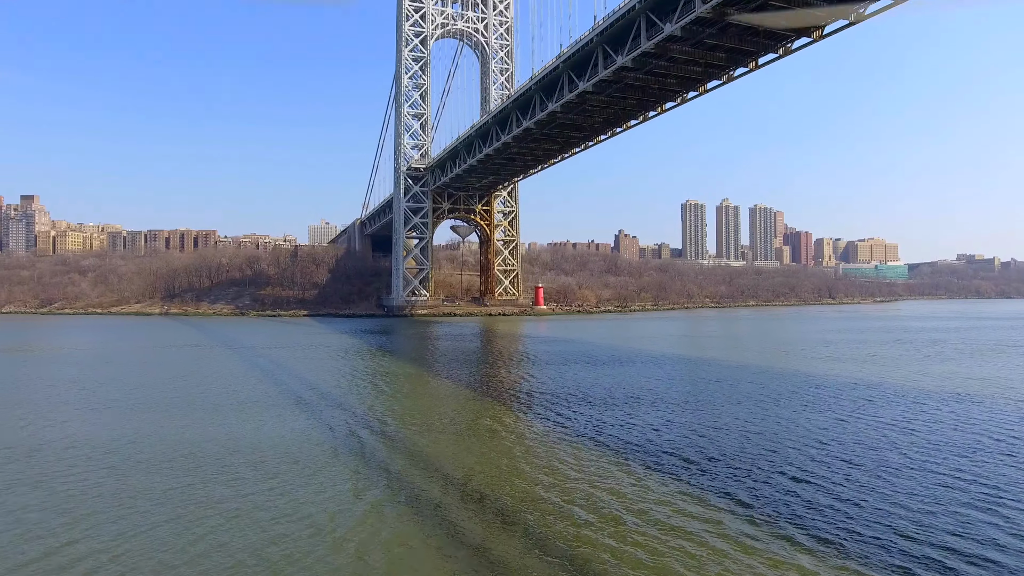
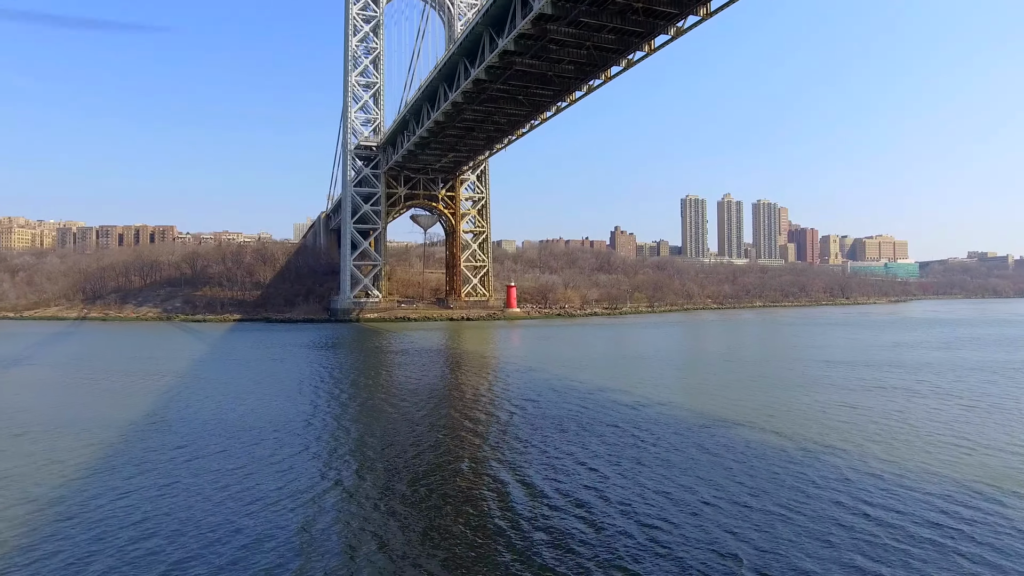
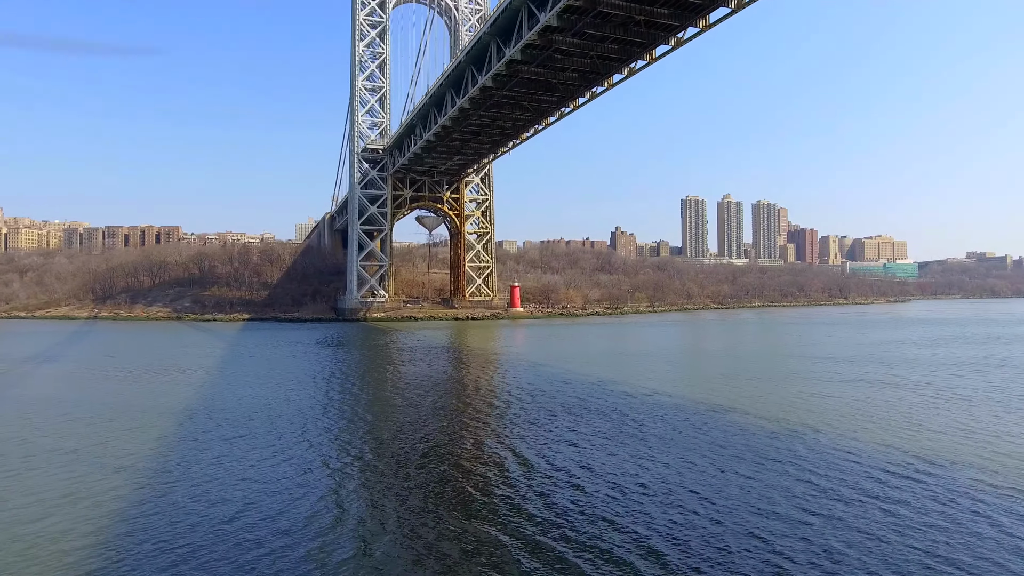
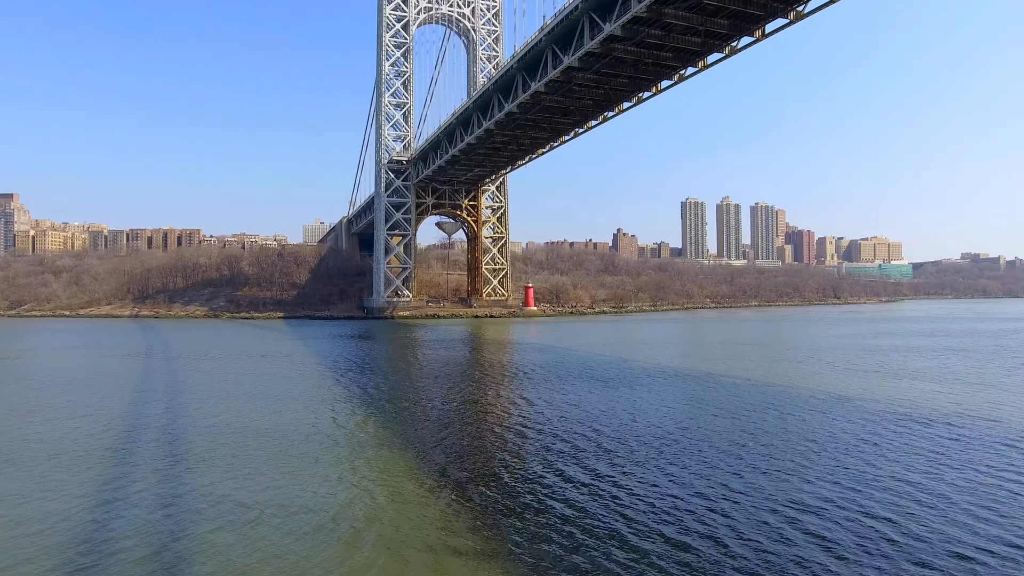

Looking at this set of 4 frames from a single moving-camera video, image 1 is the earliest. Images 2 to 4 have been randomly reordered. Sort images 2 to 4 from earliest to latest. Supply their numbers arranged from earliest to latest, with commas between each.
4, 3, 2
